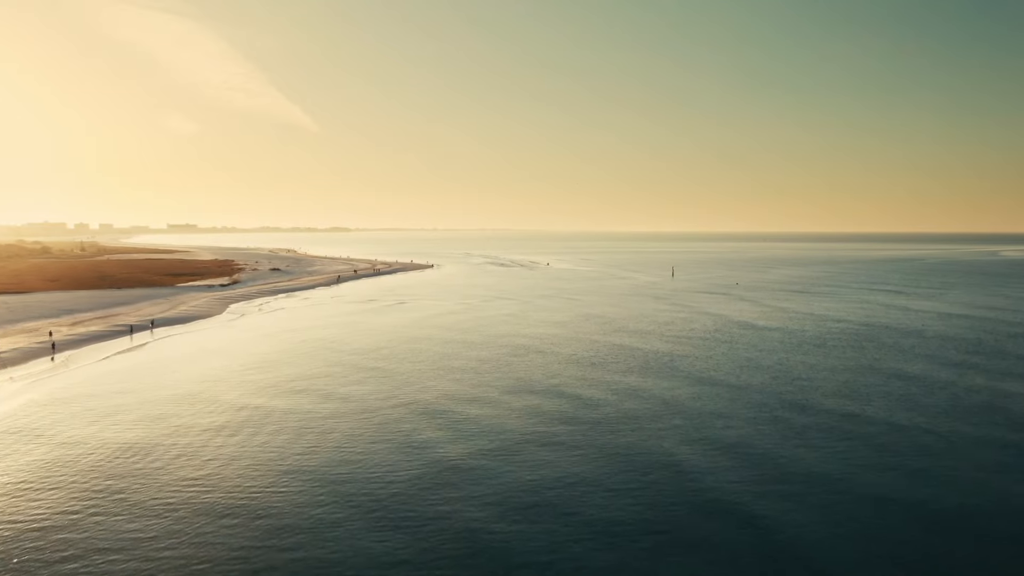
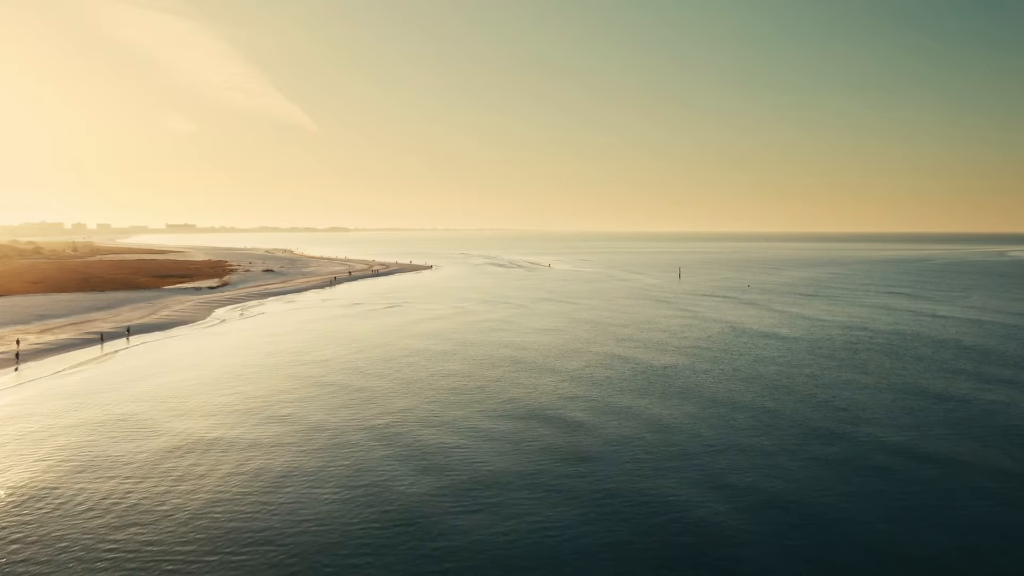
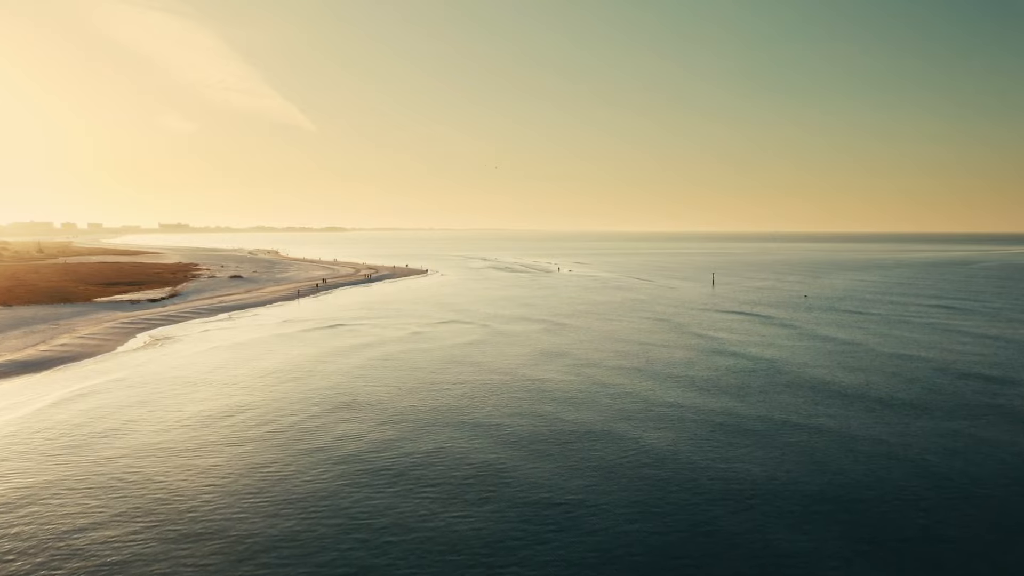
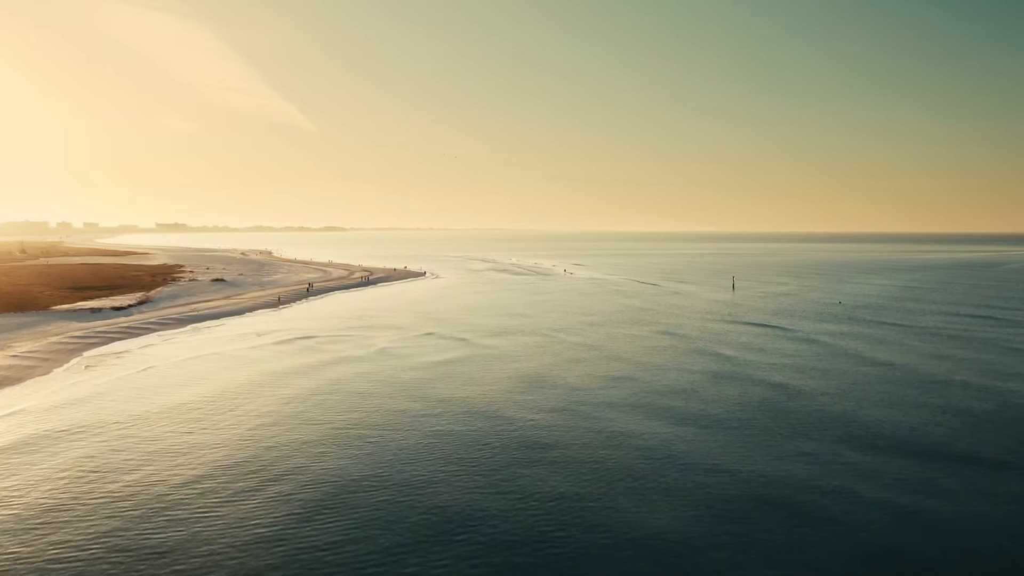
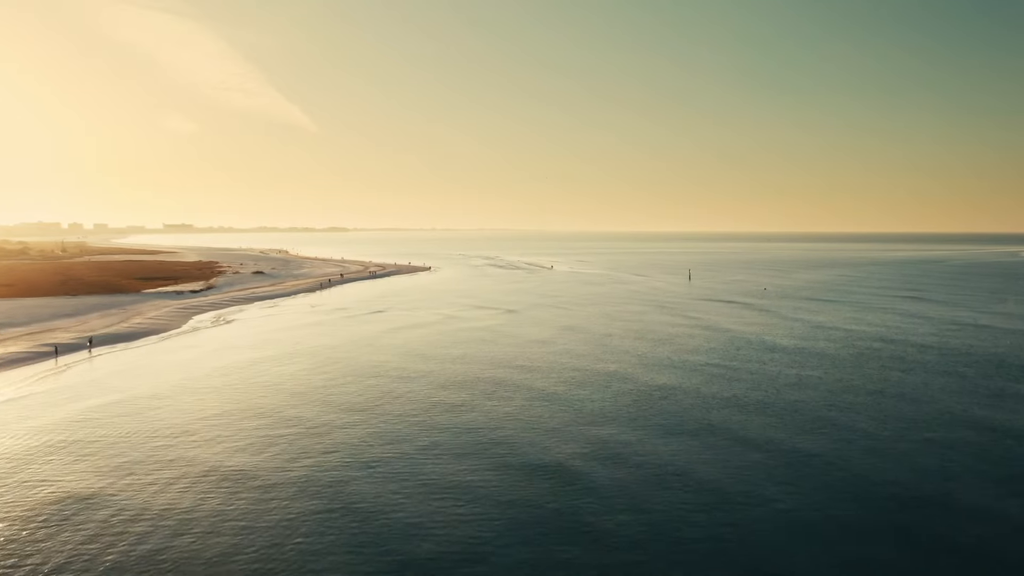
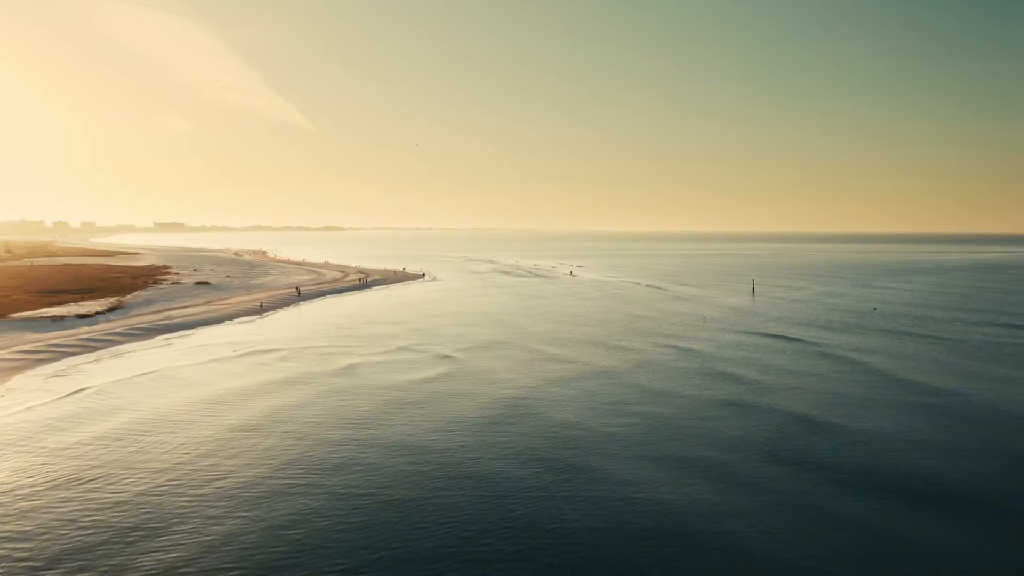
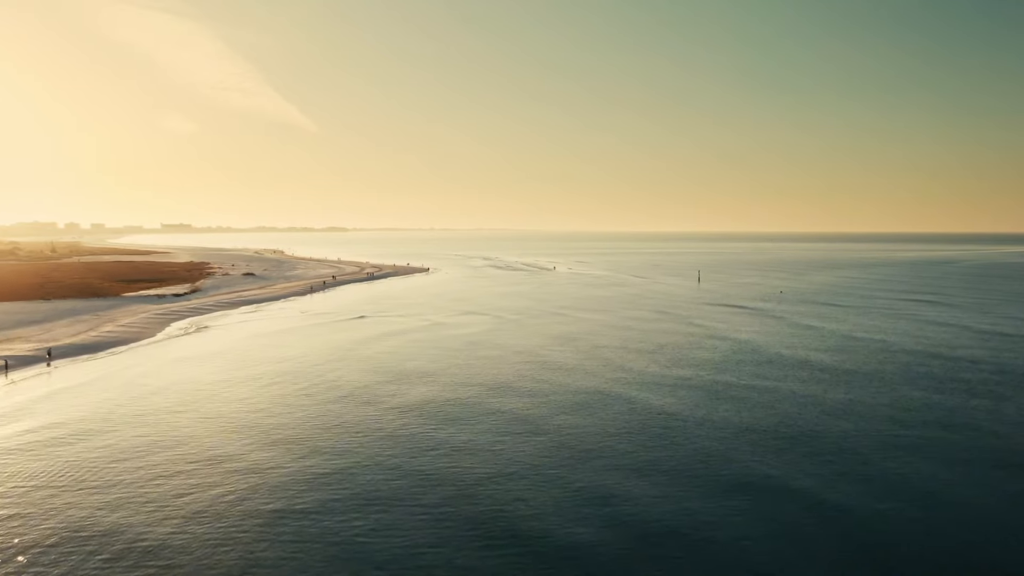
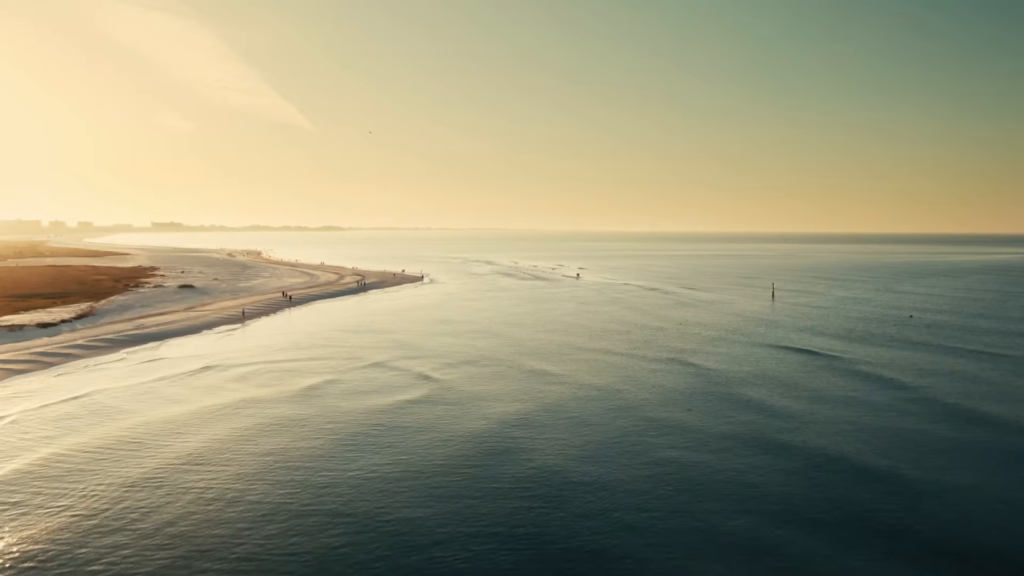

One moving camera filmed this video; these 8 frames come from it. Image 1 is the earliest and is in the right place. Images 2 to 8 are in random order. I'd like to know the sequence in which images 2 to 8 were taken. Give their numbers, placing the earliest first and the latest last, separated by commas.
2, 5, 7, 3, 4, 6, 8
